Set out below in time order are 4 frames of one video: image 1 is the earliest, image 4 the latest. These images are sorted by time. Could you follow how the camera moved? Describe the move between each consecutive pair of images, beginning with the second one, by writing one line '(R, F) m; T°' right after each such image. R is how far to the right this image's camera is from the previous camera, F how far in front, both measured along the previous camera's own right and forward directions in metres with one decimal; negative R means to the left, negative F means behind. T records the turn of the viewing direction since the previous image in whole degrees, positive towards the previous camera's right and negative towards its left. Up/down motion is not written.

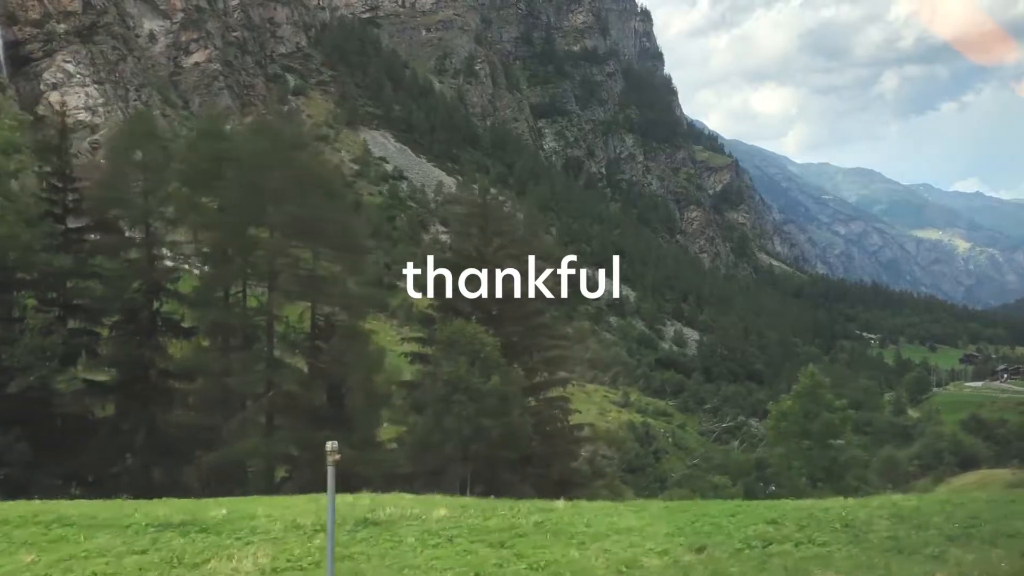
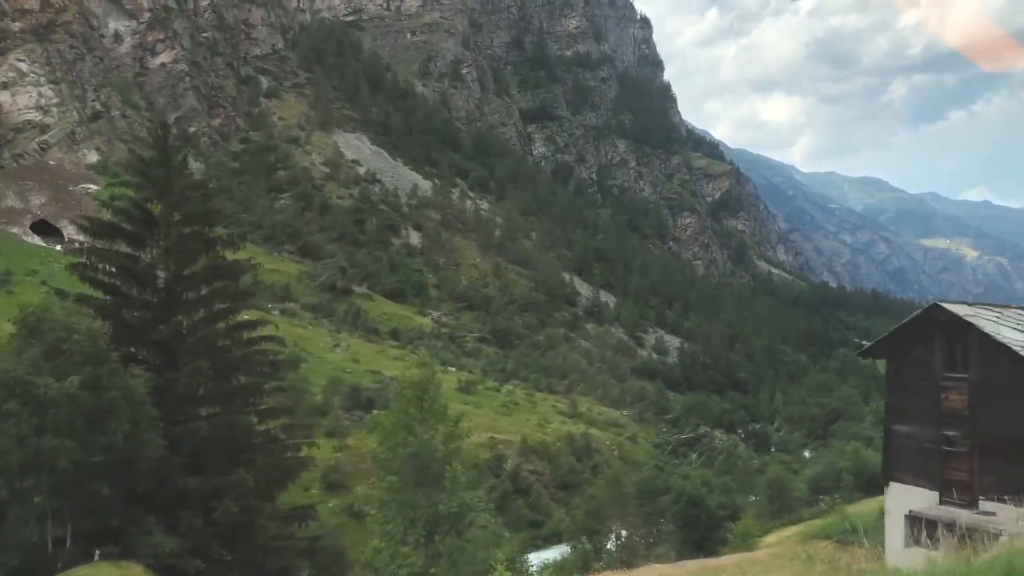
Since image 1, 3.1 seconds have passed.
(+1.3, +1.2) m; 0°
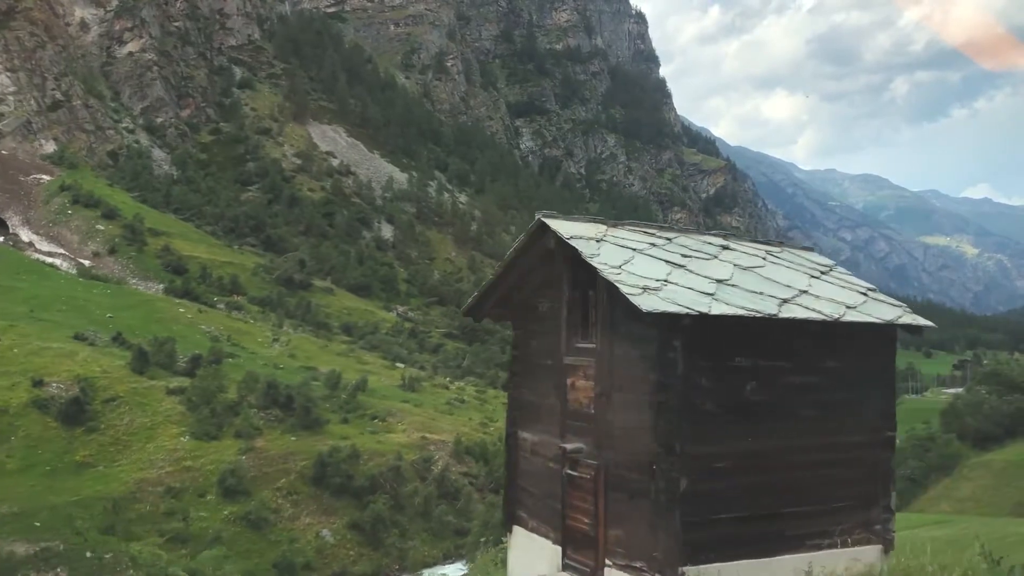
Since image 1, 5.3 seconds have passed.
(+0.9, +0.8) m; 0°
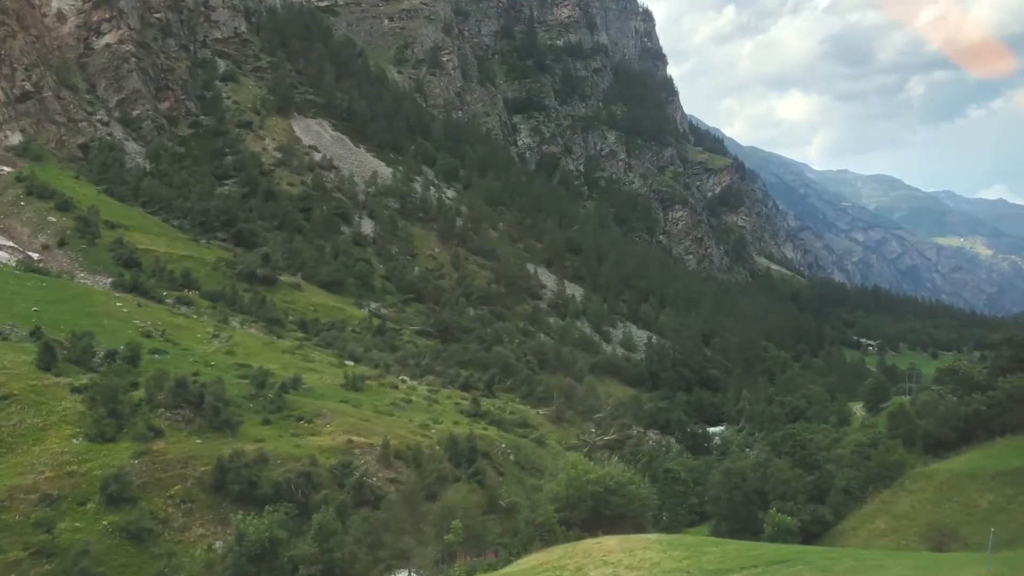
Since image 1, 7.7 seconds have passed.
(+1.0, +0.9) m; -1°
